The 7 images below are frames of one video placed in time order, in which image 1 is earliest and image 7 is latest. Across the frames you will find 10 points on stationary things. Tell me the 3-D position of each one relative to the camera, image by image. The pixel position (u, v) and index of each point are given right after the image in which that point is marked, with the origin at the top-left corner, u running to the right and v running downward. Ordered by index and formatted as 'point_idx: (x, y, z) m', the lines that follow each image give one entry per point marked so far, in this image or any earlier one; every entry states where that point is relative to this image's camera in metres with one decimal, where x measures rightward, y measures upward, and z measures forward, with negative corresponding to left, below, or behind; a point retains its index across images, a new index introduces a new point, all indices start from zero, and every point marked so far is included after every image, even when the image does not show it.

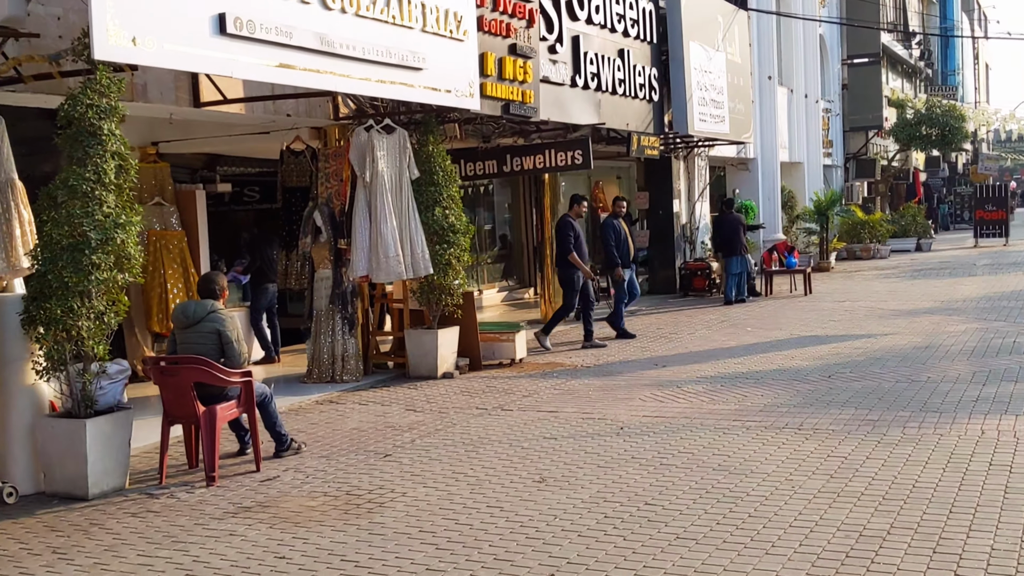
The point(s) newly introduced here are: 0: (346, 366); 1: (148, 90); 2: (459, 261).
0: (-1.5, -0.7, +9.3) m
1: (-2.5, +1.4, +7.3) m
2: (-0.5, +0.2, +9.4) m
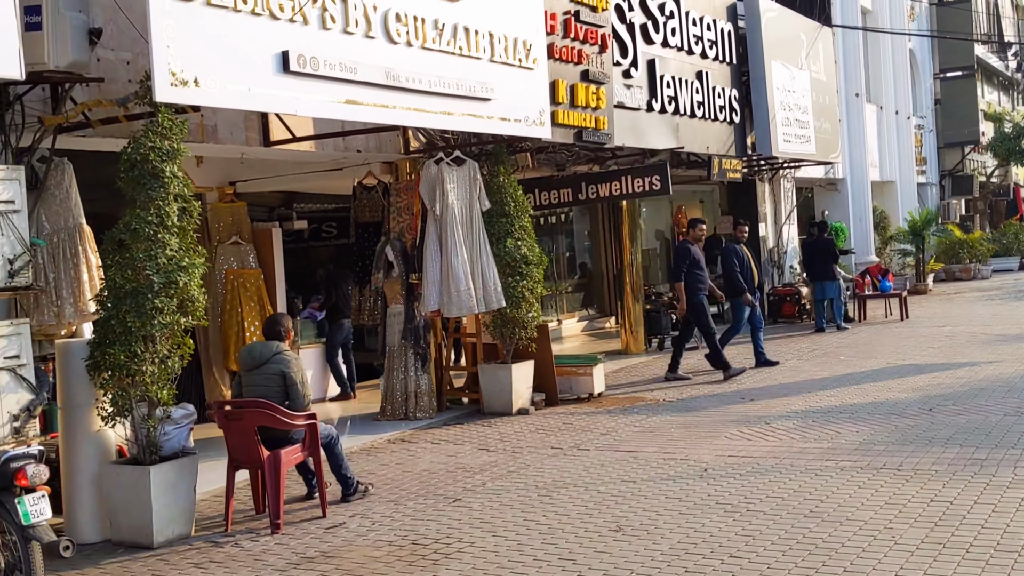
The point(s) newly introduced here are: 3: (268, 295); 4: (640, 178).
0: (-0.8, -1.0, +9.1) m
1: (-2.0, +1.1, +7.3) m
2: (+0.2, 0.0, +9.2) m
3: (-2.5, -0.1, +10.5) m
4: (+1.4, +1.2, +11.5) m
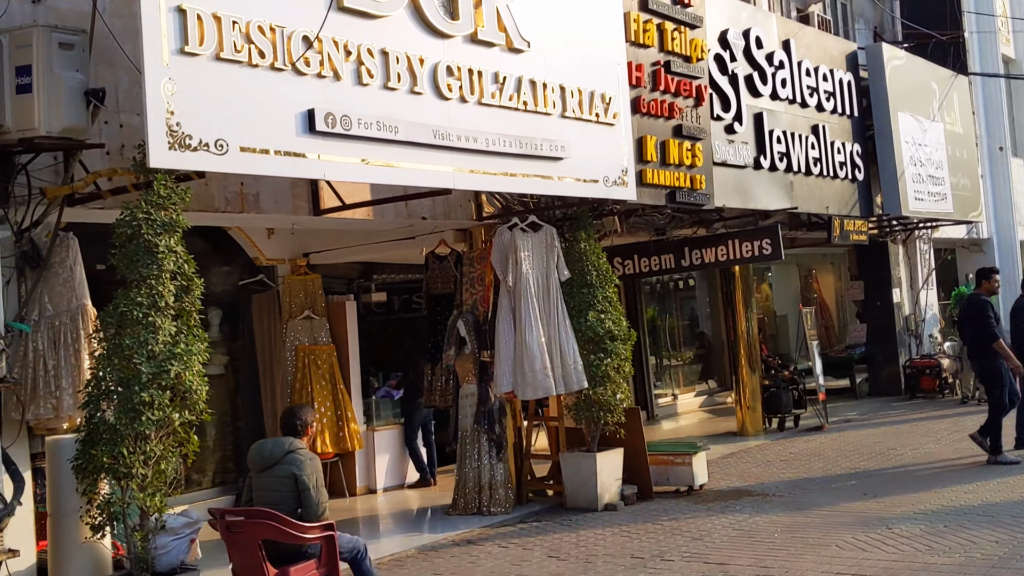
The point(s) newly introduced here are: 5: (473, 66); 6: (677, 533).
0: (-0.1, -1.6, +8.2) m
1: (-1.6, +0.6, +6.7) m
2: (+0.8, -0.7, +8.2) m
3: (-1.6, -0.8, +9.9) m
4: (+2.4, +0.5, +10.5) m
5: (-0.2, +1.4, +6.6) m
6: (+1.1, -1.6, +7.0) m
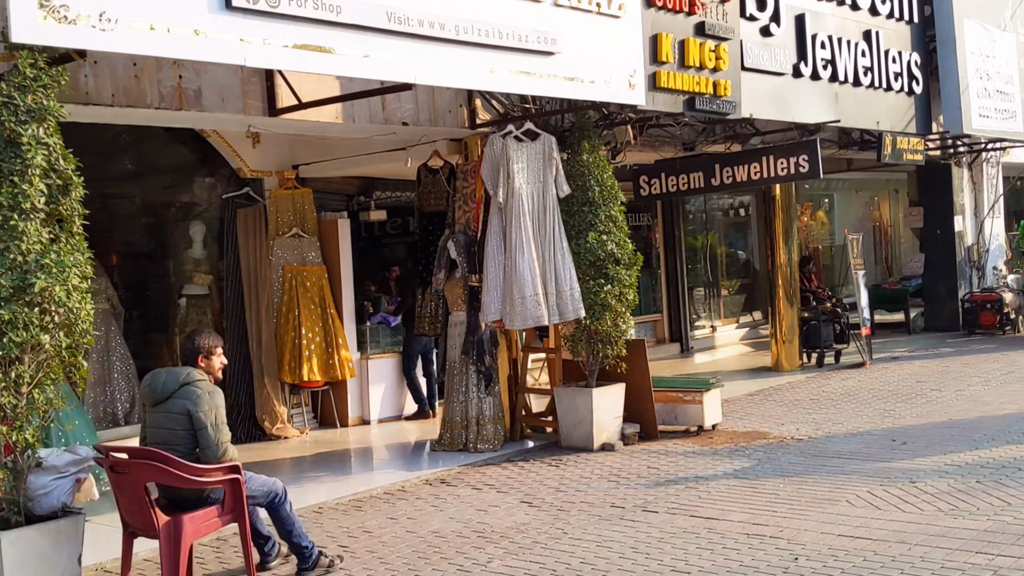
0: (-0.2, -1.0, +7.5) m
1: (-1.7, +1.1, +5.9) m
2: (+0.8, -0.1, +7.3) m
3: (-1.6, -0.1, +9.2) m
4: (+2.4, +1.2, +9.4) m
5: (-0.4, +1.9, +5.7) m
6: (+1.0, -1.1, +6.2) m
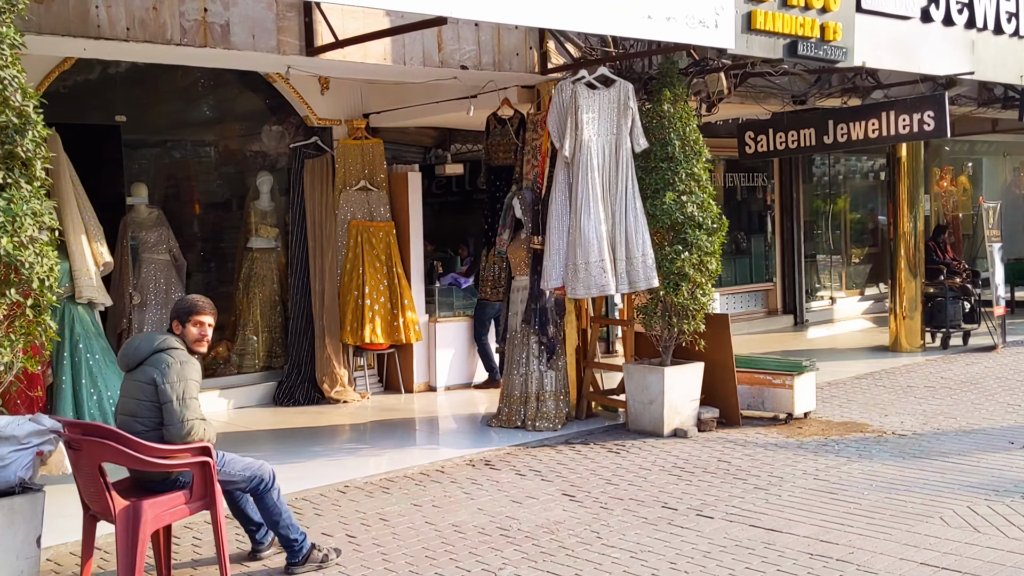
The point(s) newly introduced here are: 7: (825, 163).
0: (+0.2, -0.8, +6.9) m
1: (-1.5, +1.3, +5.4) m
2: (+1.2, +0.1, +6.5) m
3: (-0.9, +0.3, +8.6) m
4: (+3.2, +1.4, +8.4) m
5: (-0.1, +2.1, +5.0) m
6: (+1.2, -1.0, +5.4) m
7: (+4.3, +1.7, +14.5) m
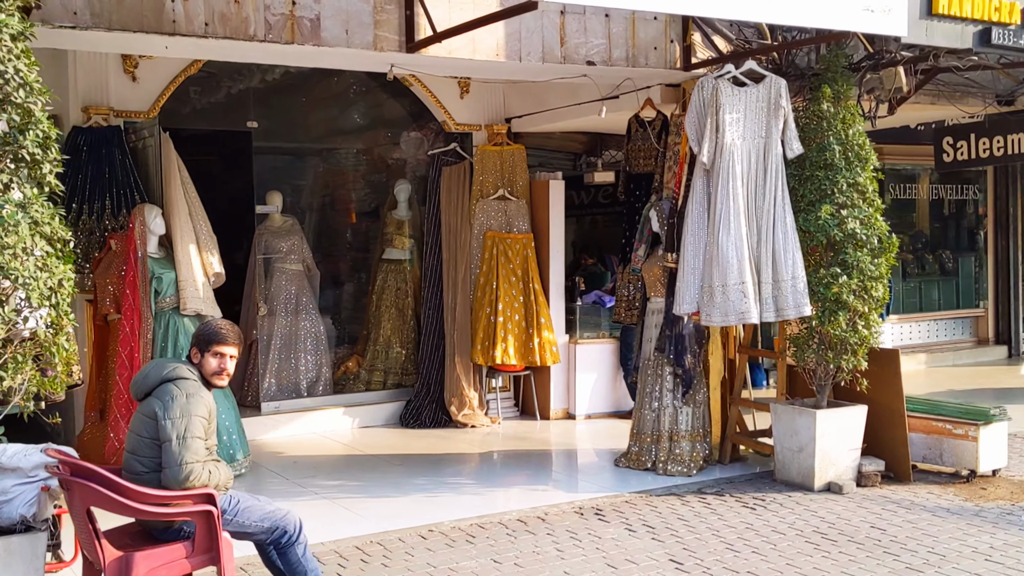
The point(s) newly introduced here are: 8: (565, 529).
0: (+0.9, -0.9, +6.1) m
1: (-0.9, +1.2, +5.0) m
2: (+1.9, 0.0, +5.5) m
3: (+0.2, +0.1, +8.0) m
4: (+4.2, +1.2, +7.0) m
5: (+0.4, +2.0, +4.3) m
6: (+1.6, -1.1, +4.5) m
7: (+6.5, +1.4, +12.7) m
8: (+0.3, -1.1, +4.9) m
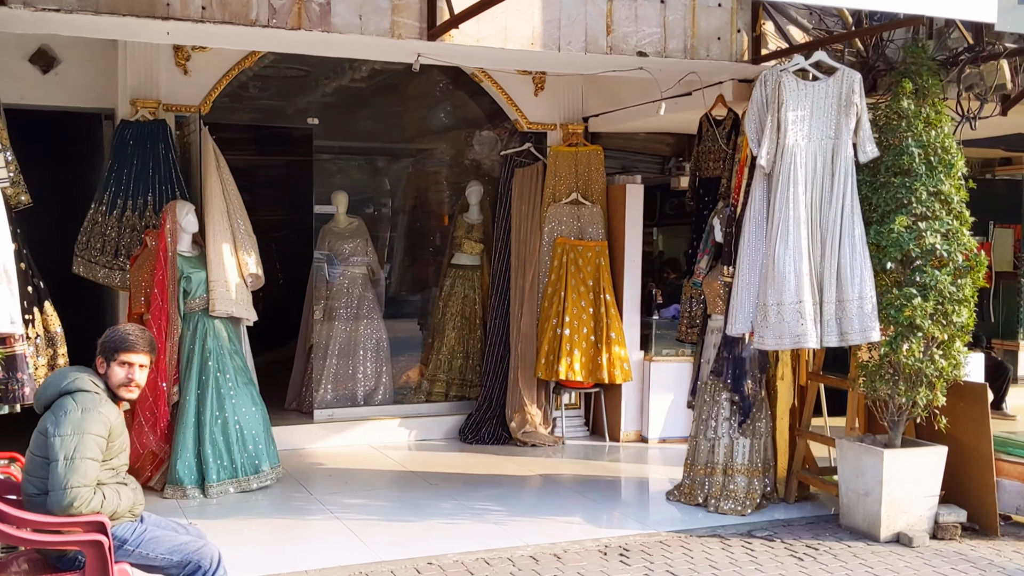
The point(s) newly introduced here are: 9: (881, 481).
0: (+1.1, -1.0, +5.4) m
1: (-0.8, +1.2, +4.6) m
2: (+2.0, -0.2, +4.8) m
3: (+0.7, +0.1, +7.5) m
4: (+4.5, +1.0, +5.9) m
5: (+0.4, +1.9, +3.8) m
6: (+1.6, -1.2, +3.8) m
7: (+7.6, +1.1, +11.3) m
8: (+0.3, -1.2, +4.4) m
9: (+1.7, -0.9, +4.9) m
